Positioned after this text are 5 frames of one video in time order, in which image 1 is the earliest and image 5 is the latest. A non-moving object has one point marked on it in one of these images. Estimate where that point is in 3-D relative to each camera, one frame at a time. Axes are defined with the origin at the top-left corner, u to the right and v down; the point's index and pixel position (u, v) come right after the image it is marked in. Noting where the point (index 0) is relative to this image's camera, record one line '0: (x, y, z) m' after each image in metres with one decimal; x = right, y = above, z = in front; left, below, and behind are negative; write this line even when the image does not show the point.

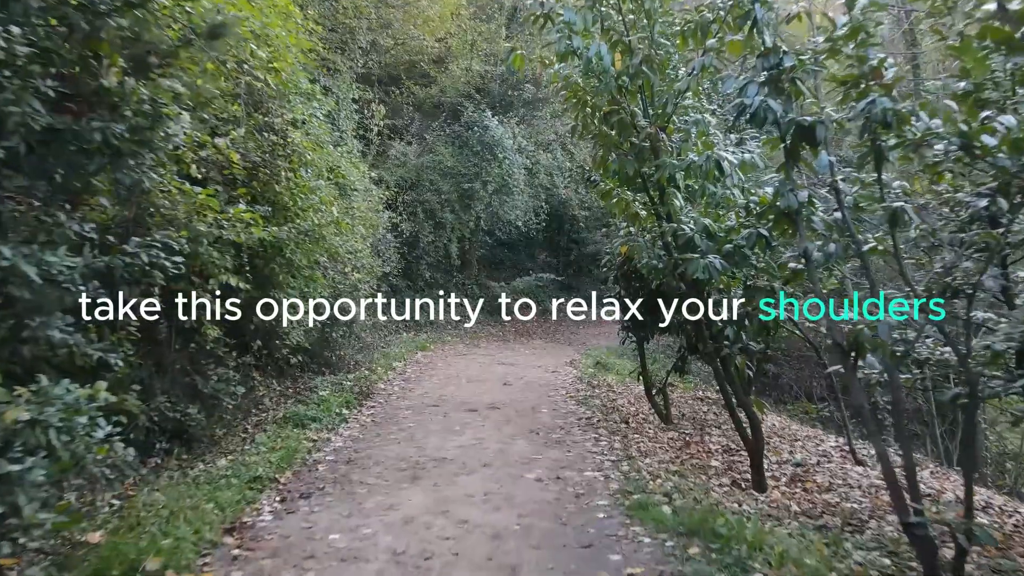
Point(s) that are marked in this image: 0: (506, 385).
0: (-0.1, -1.6, +12.2) m
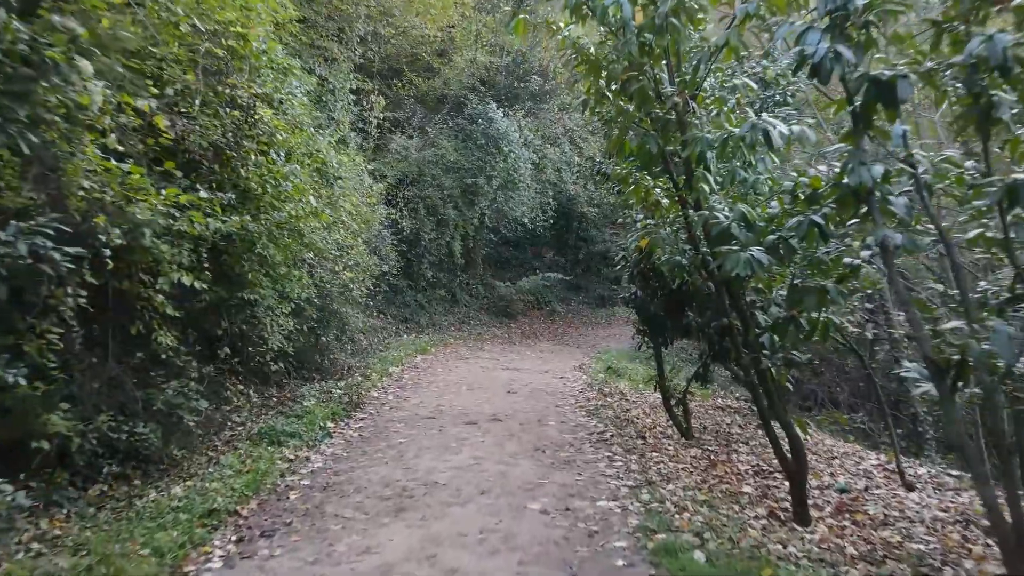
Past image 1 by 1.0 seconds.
0: (0.0, -1.6, +11.3) m
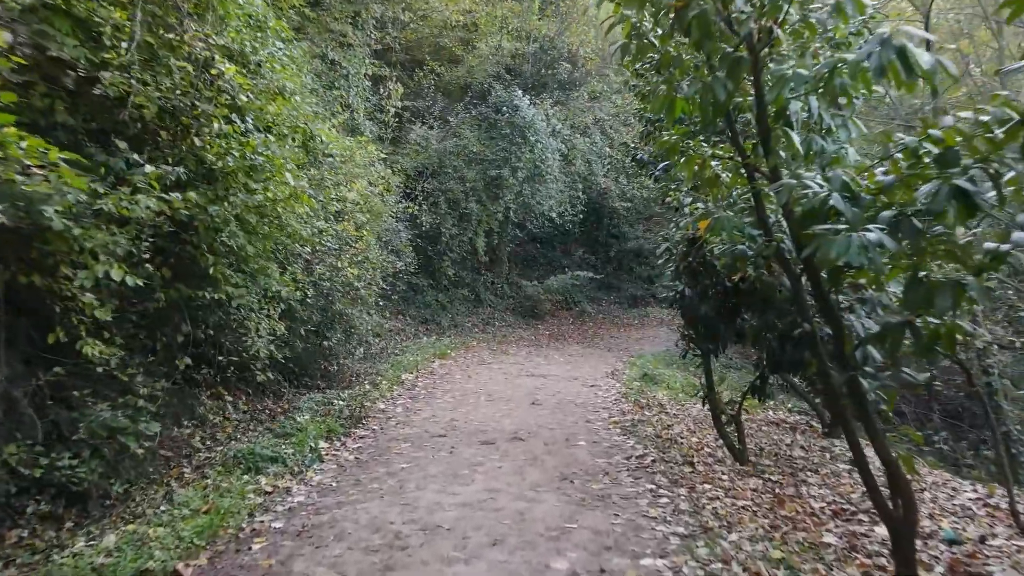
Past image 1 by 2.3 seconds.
0: (+0.3, -1.6, +10.0) m
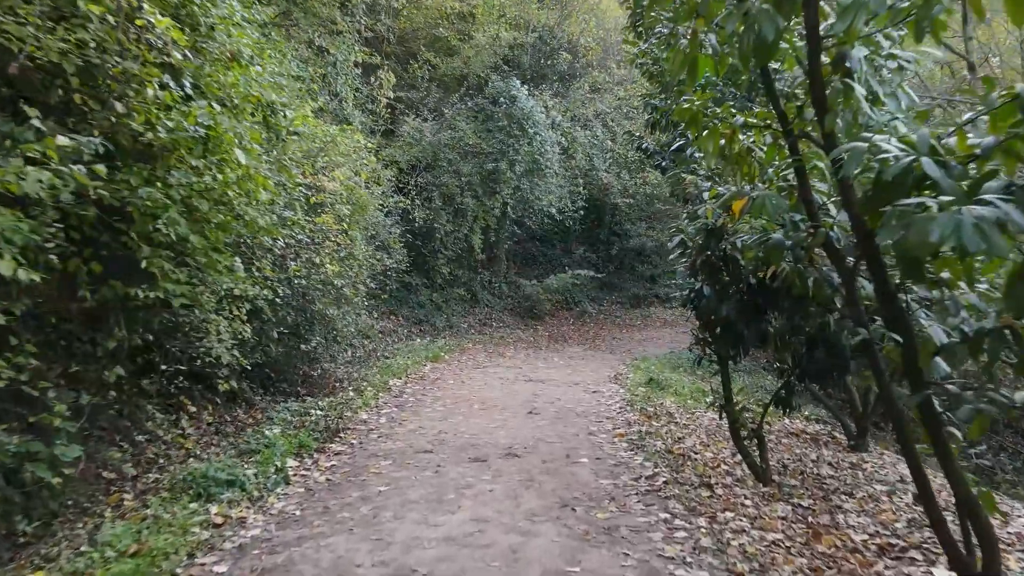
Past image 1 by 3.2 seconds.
0: (+0.3, -1.6, +9.2) m
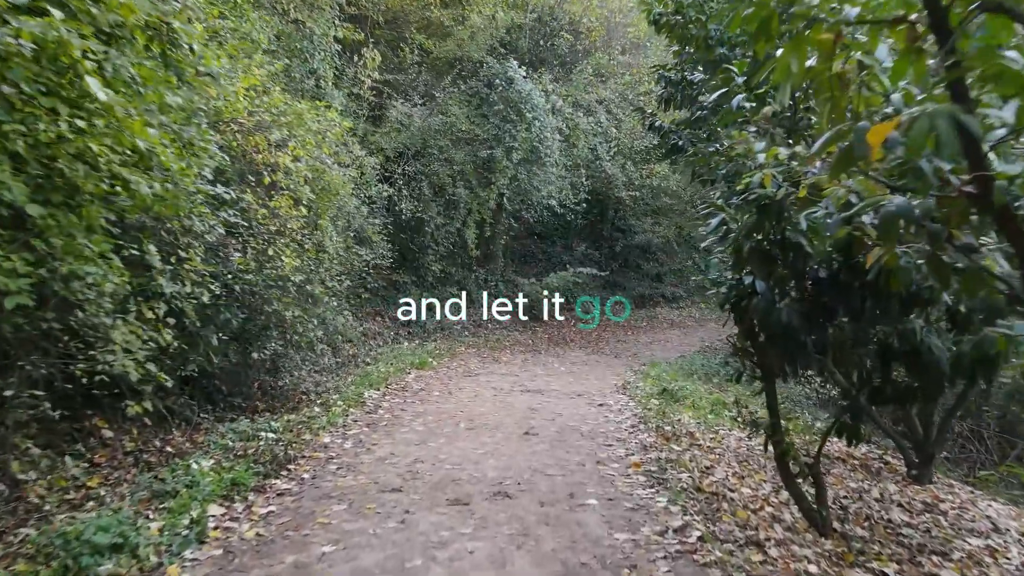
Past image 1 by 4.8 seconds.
0: (+0.2, -1.6, +7.7) m
